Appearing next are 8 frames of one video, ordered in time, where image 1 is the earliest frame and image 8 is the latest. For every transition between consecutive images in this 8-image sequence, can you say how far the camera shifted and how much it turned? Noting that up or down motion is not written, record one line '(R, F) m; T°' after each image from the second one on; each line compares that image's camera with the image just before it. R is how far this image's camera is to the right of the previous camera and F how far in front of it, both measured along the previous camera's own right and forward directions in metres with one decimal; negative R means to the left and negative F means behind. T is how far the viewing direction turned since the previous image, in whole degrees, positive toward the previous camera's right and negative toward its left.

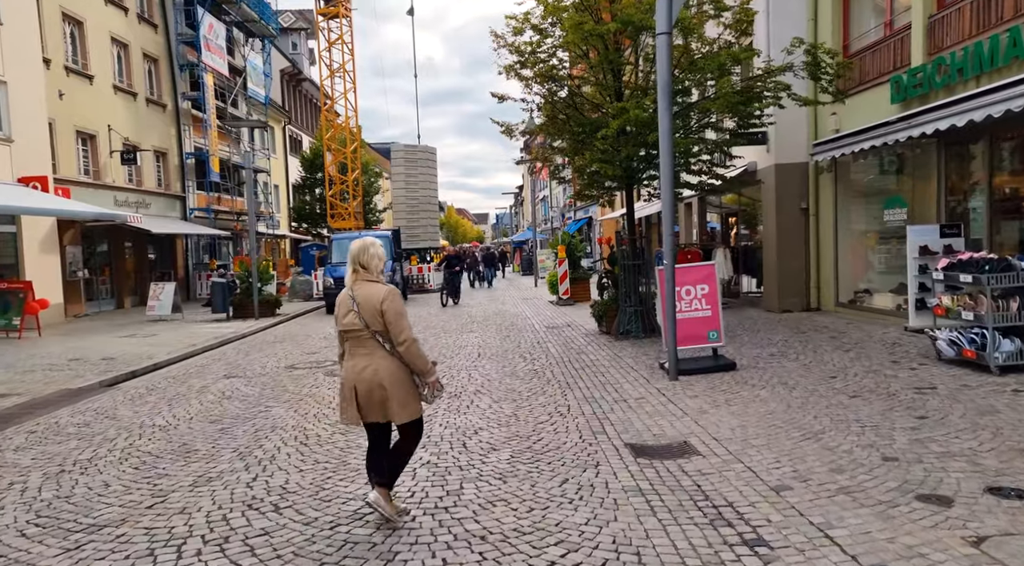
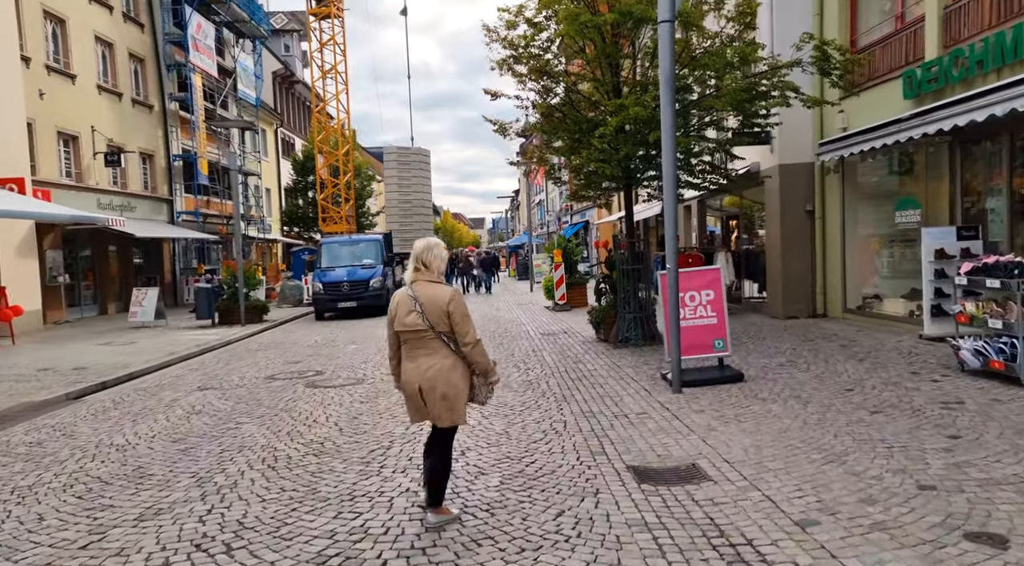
(0.0, +0.6) m; 0°
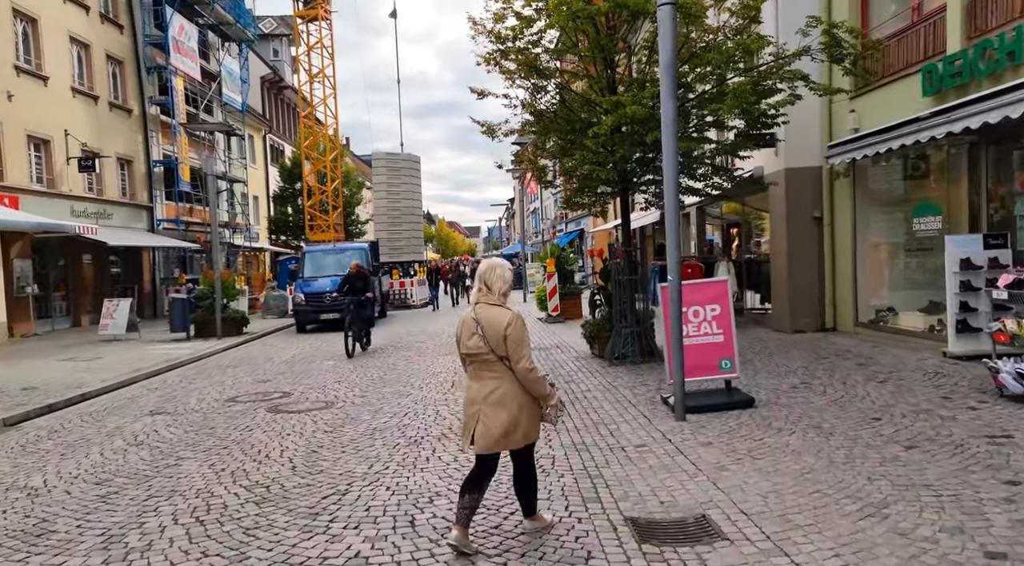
(+0.1, +0.9) m; 0°
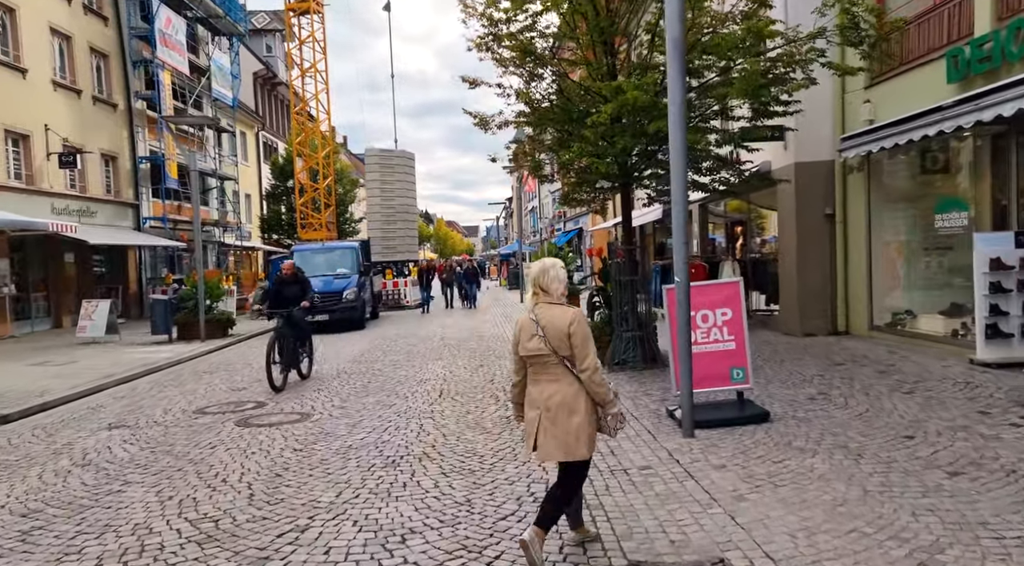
(+0.1, +0.7) m; 0°
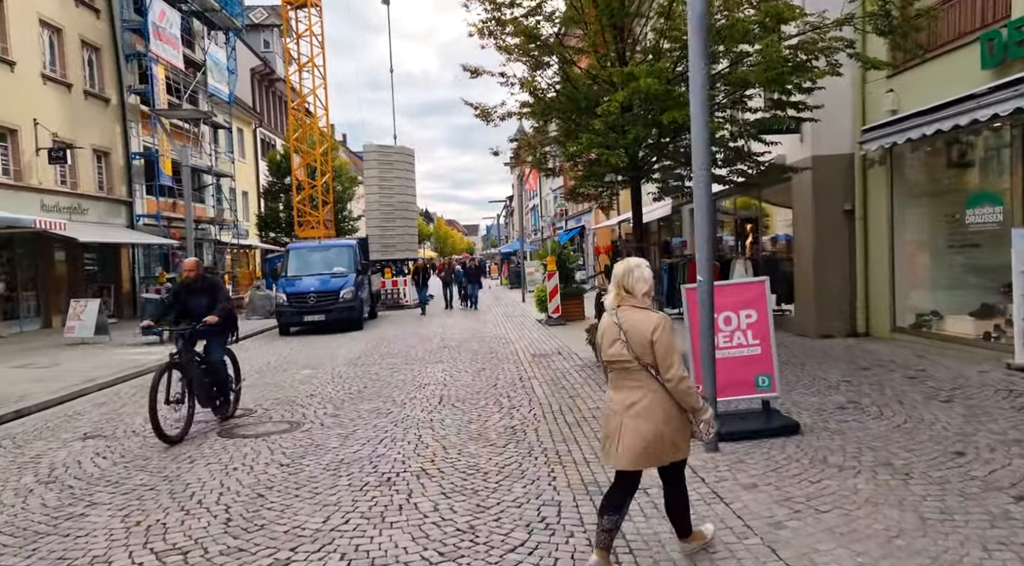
(-0.1, +0.6) m; 0°
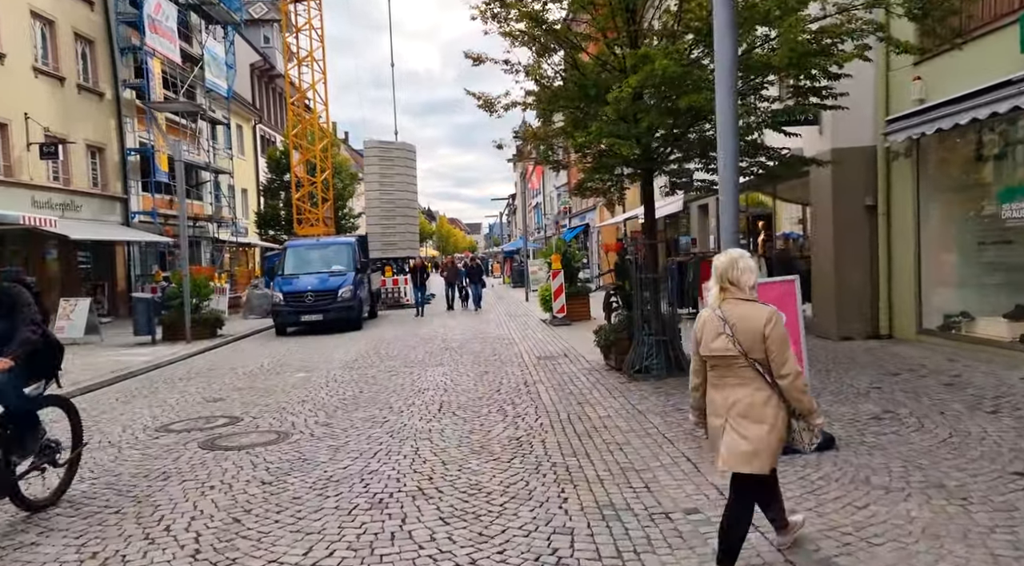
(0.0, +0.6) m; 0°
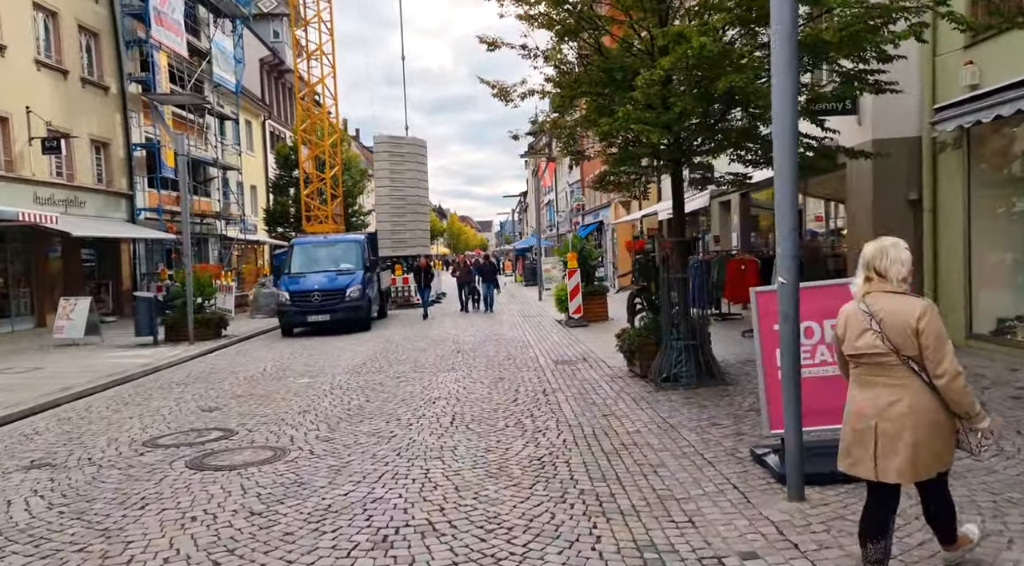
(-0.1, +0.7) m; -1°
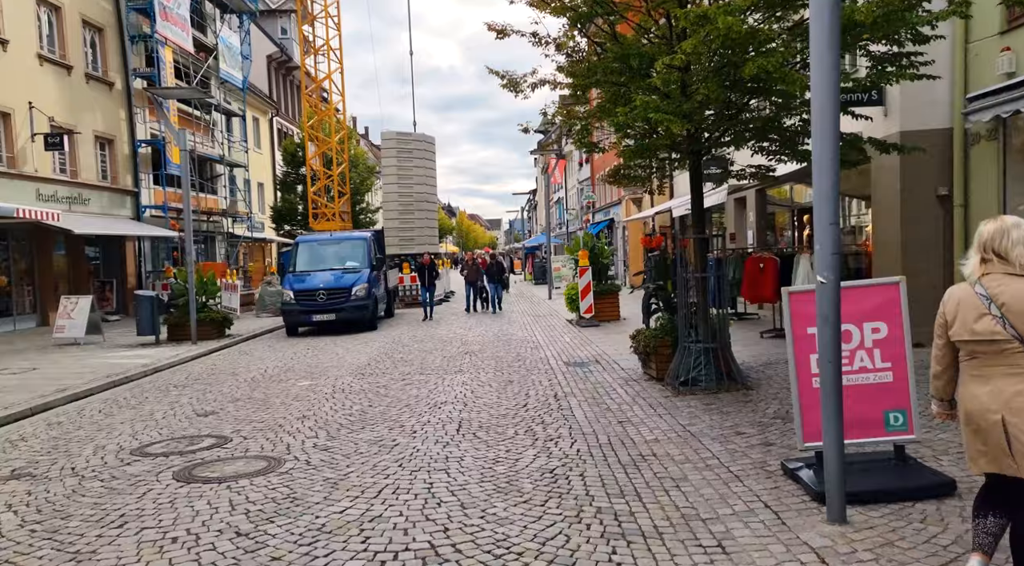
(0.0, +0.4) m; -1°
